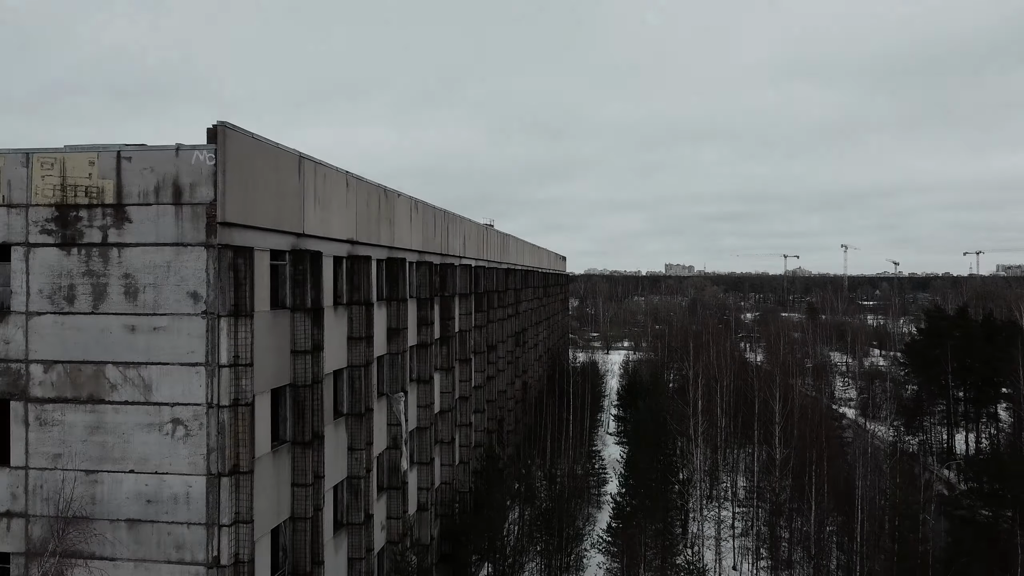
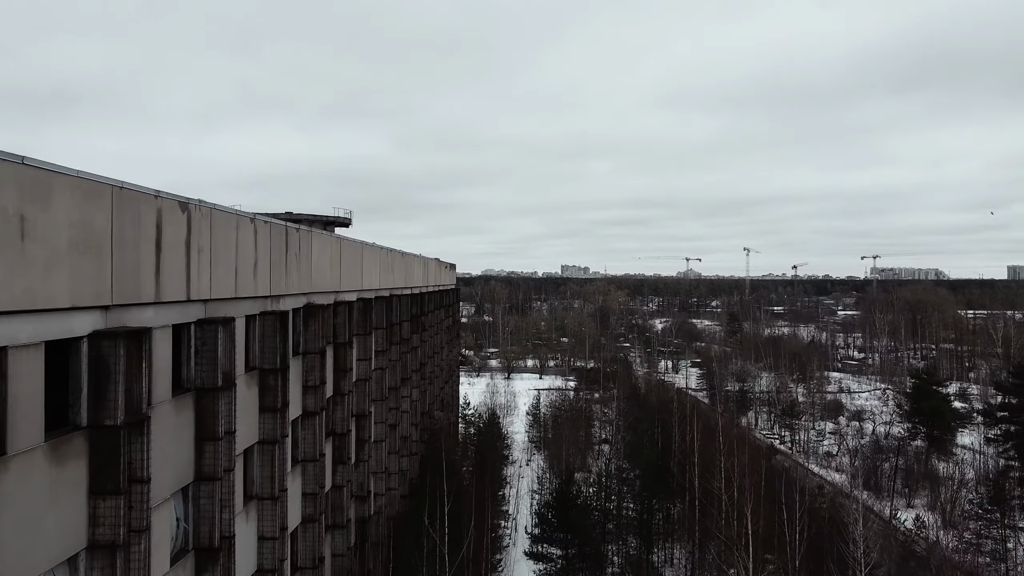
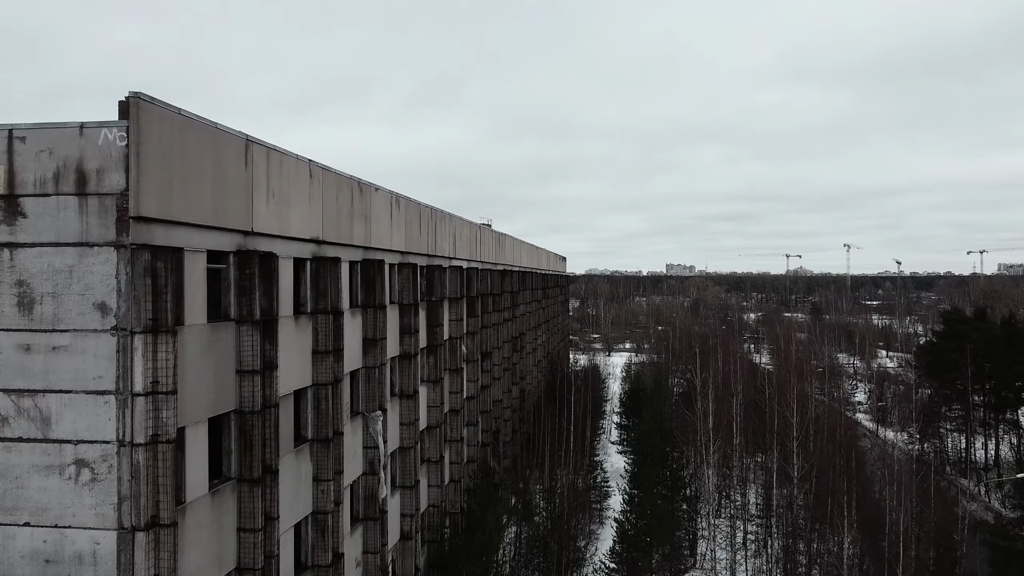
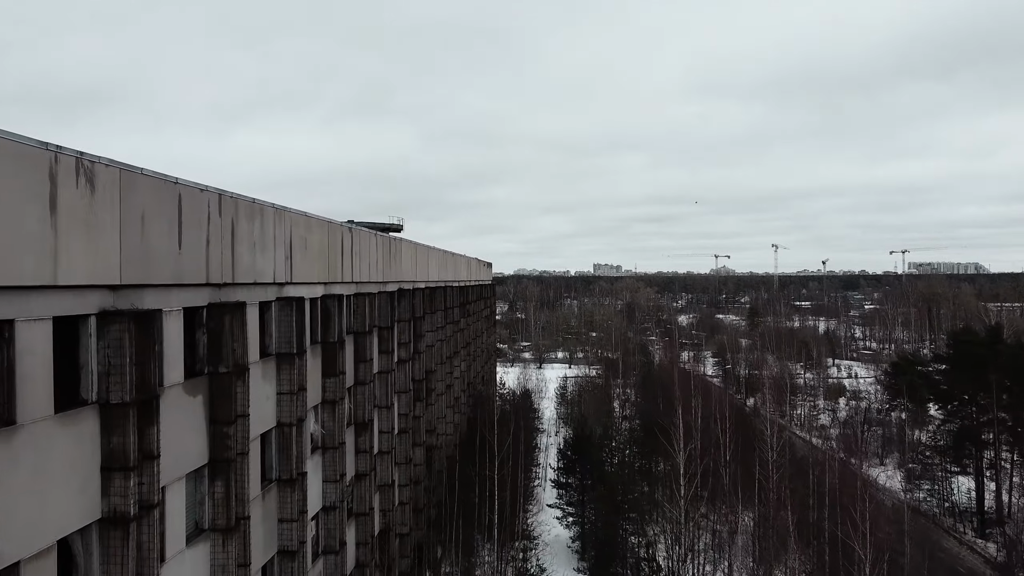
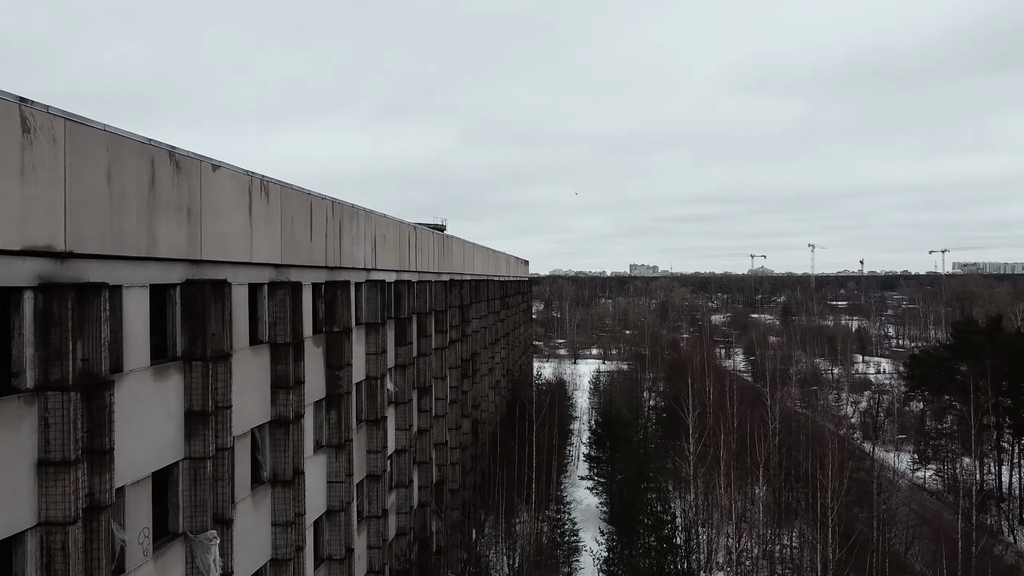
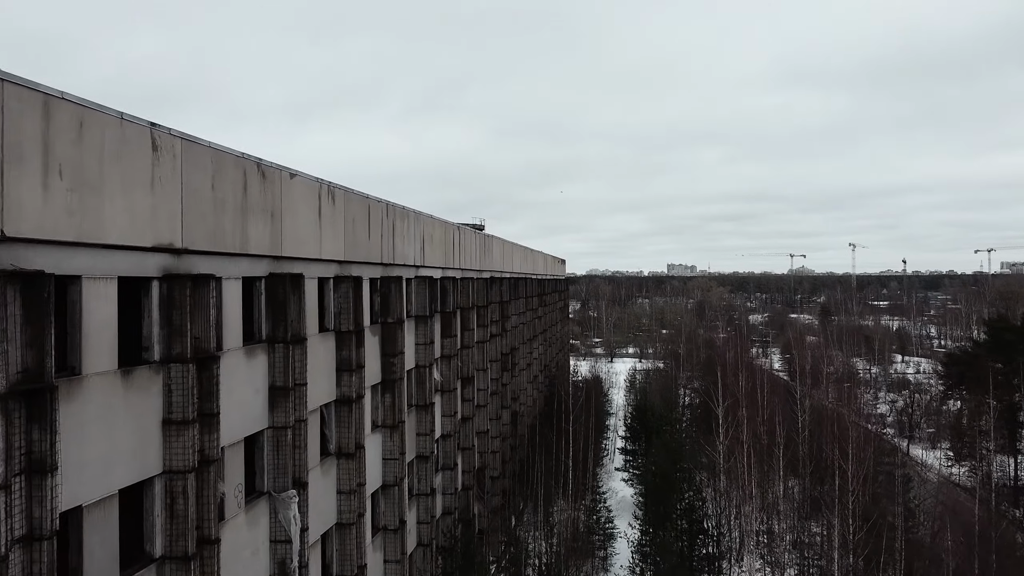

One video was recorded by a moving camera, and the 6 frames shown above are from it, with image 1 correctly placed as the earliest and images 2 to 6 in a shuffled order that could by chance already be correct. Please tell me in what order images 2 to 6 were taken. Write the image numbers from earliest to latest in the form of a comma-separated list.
3, 6, 5, 4, 2
